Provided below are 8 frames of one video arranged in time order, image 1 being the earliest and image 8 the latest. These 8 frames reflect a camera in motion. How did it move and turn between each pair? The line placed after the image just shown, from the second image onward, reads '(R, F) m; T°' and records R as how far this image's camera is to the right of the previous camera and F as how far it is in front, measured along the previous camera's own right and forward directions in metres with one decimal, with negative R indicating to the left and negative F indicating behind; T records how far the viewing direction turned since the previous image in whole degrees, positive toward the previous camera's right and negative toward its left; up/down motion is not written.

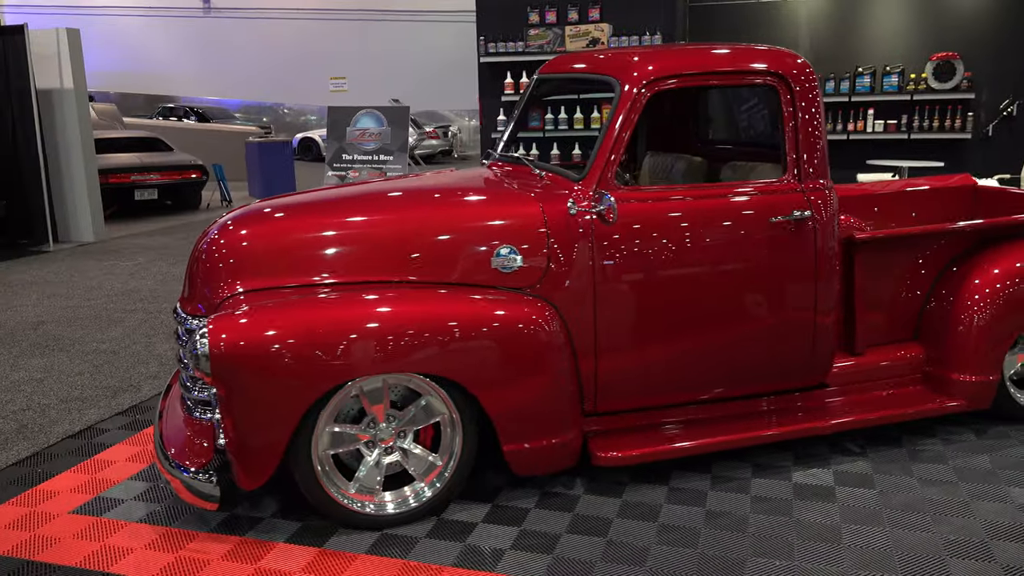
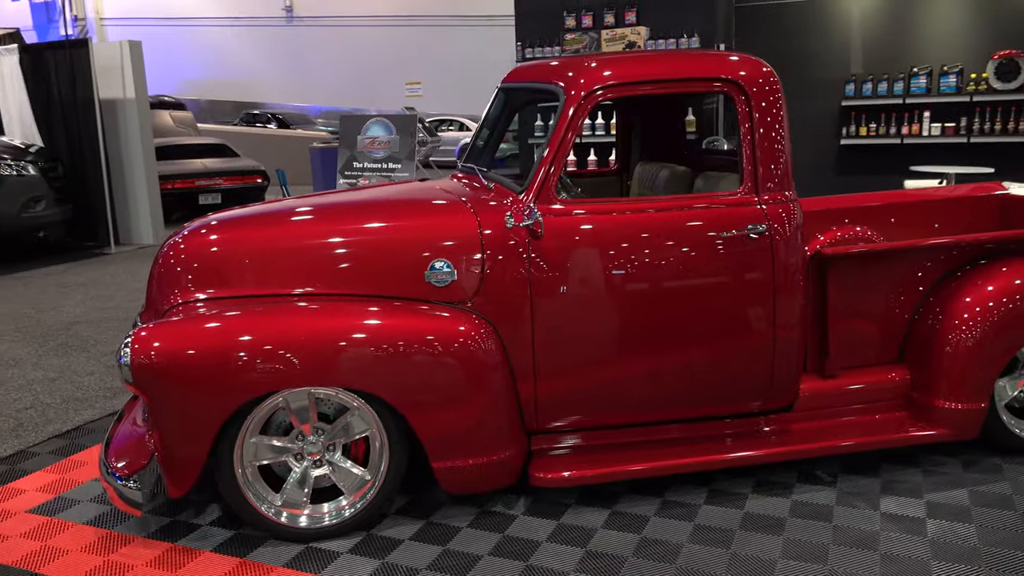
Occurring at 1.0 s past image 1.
(+0.5, +0.1) m; -6°
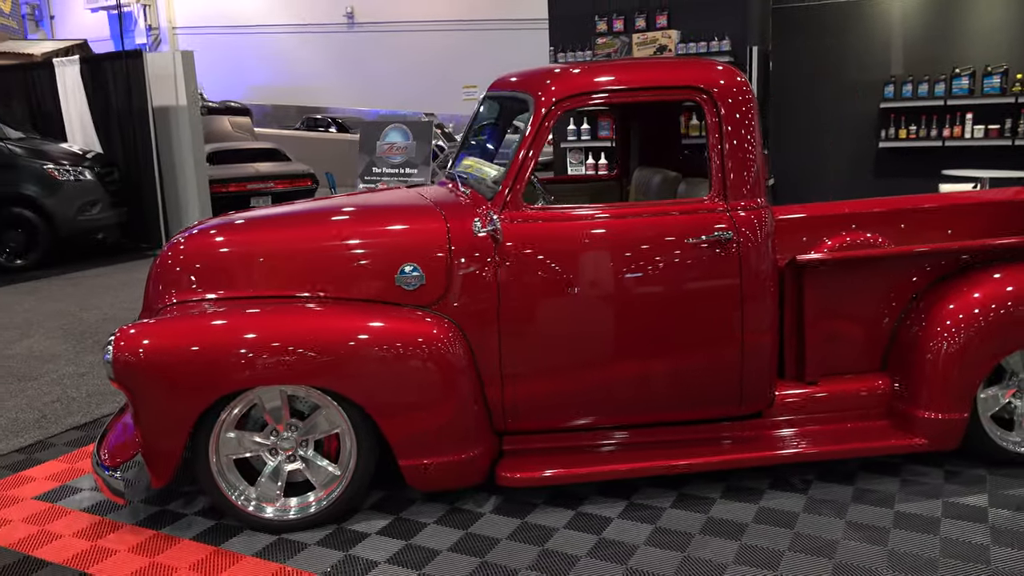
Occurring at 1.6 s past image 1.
(+0.3, -0.1) m; -4°
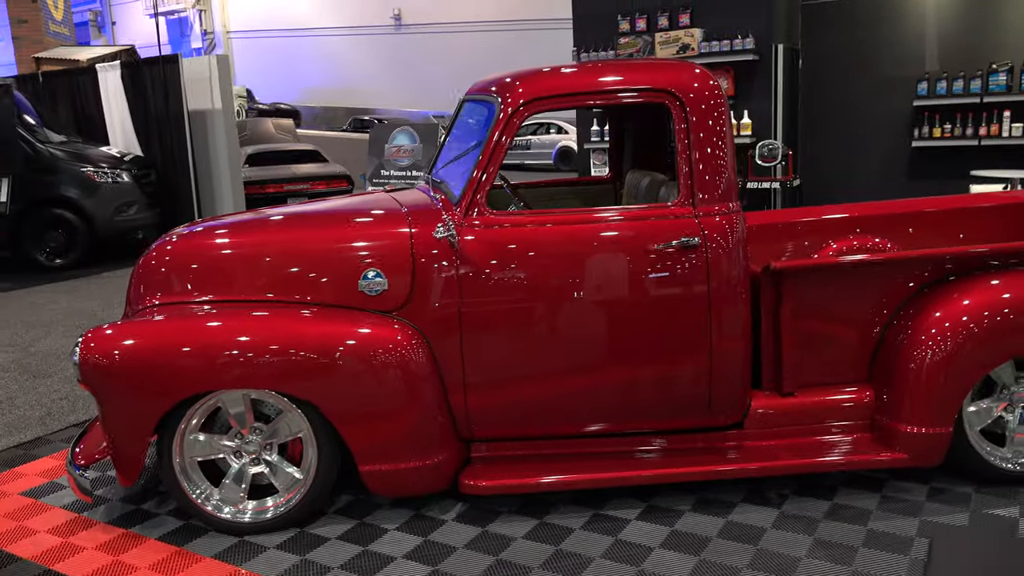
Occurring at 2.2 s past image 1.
(+0.3, 0.0) m; -4°
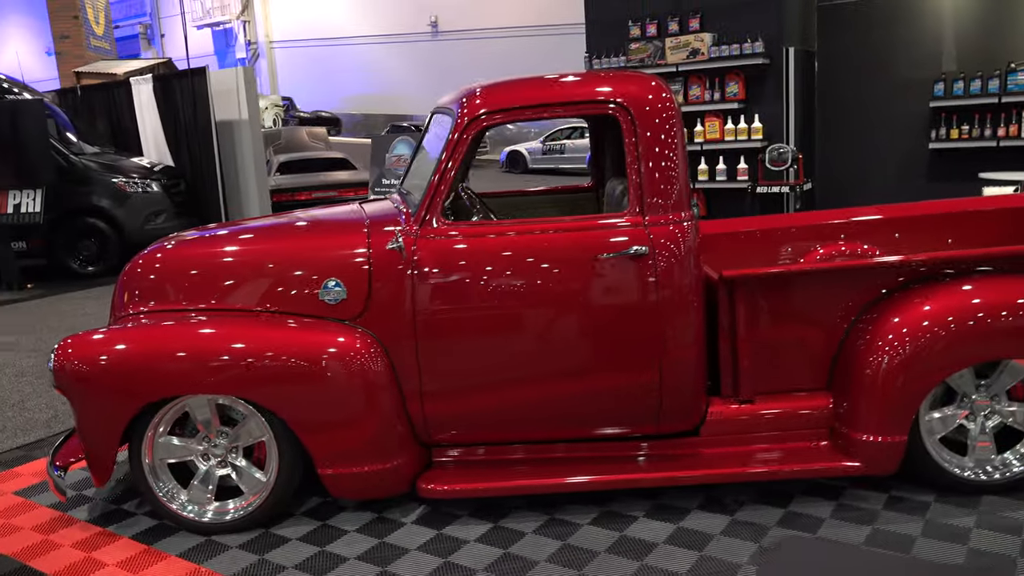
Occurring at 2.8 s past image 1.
(+0.3, -0.1) m; -3°
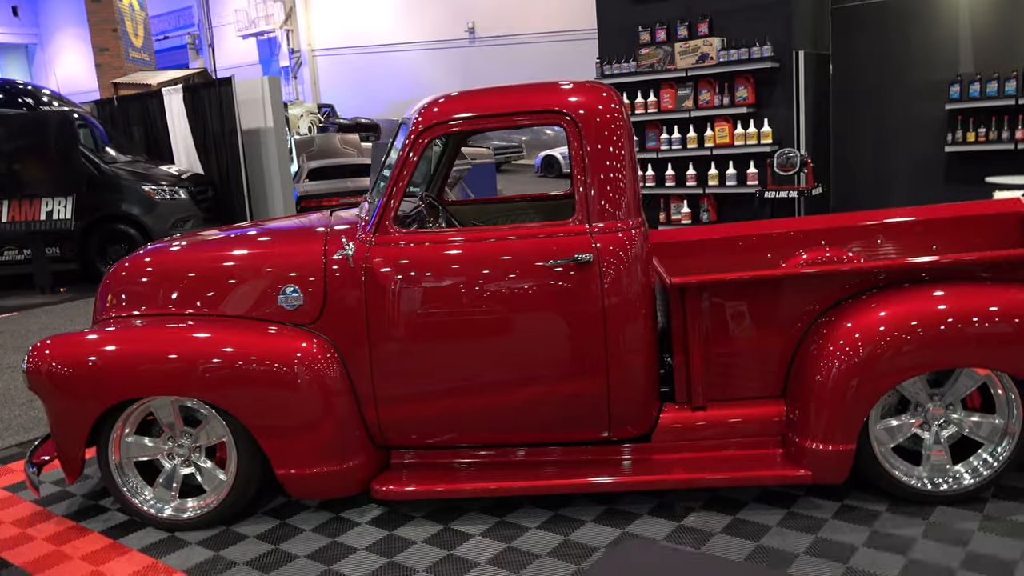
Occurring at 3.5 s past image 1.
(+0.3, 0.0) m; -3°
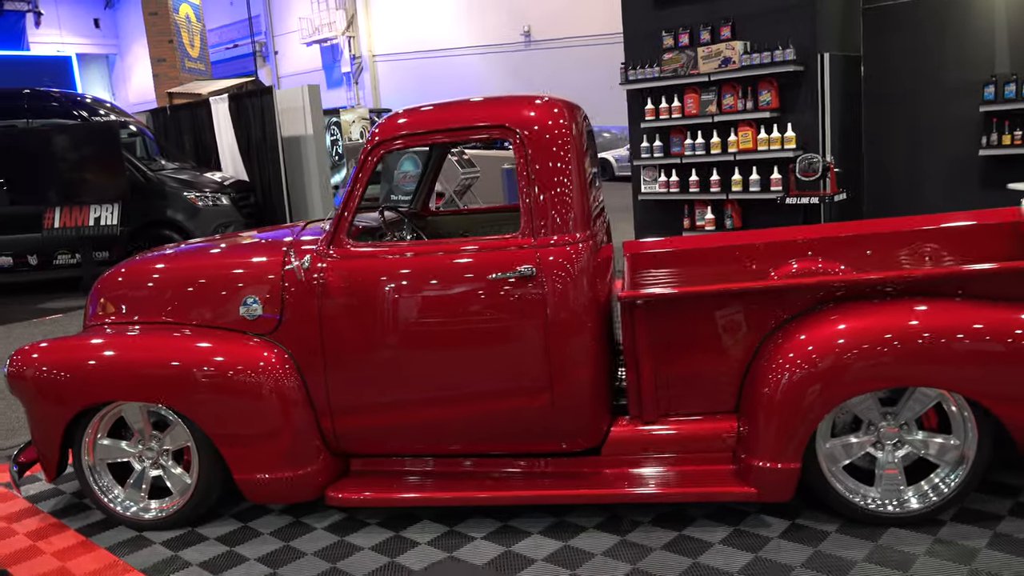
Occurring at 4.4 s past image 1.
(+0.4, 0.0) m; -5°
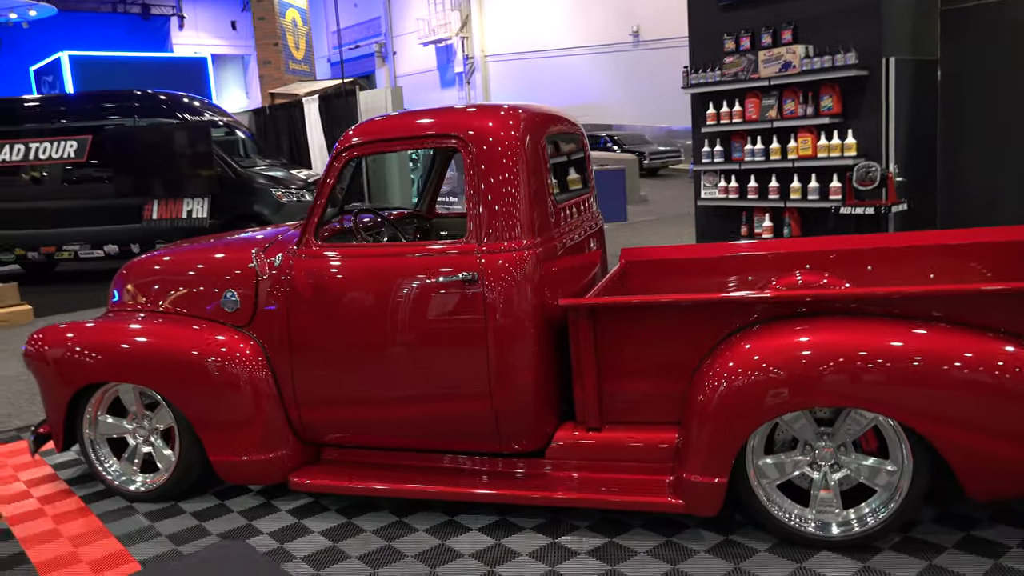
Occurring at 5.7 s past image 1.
(+0.6, 0.0) m; -8°
